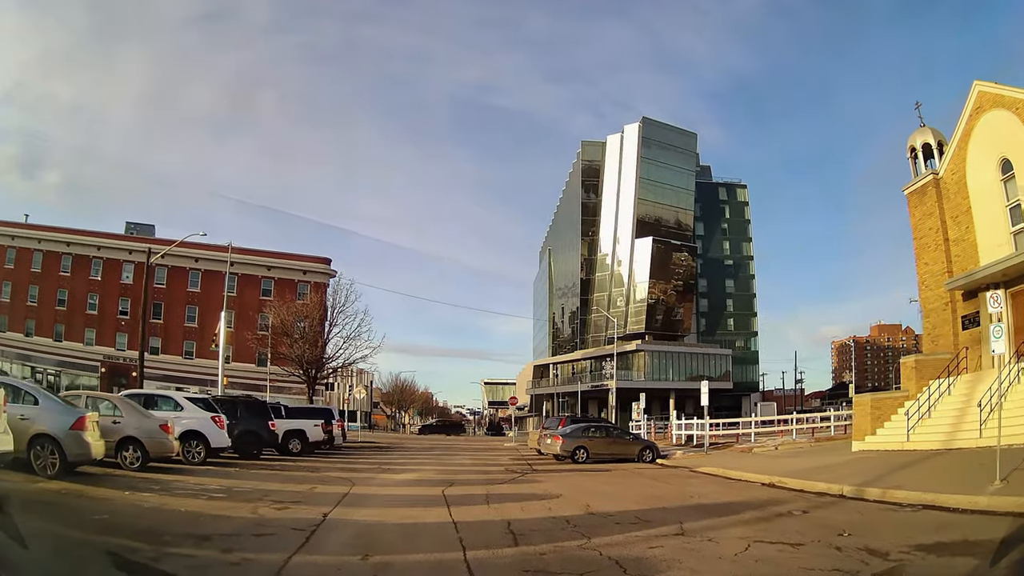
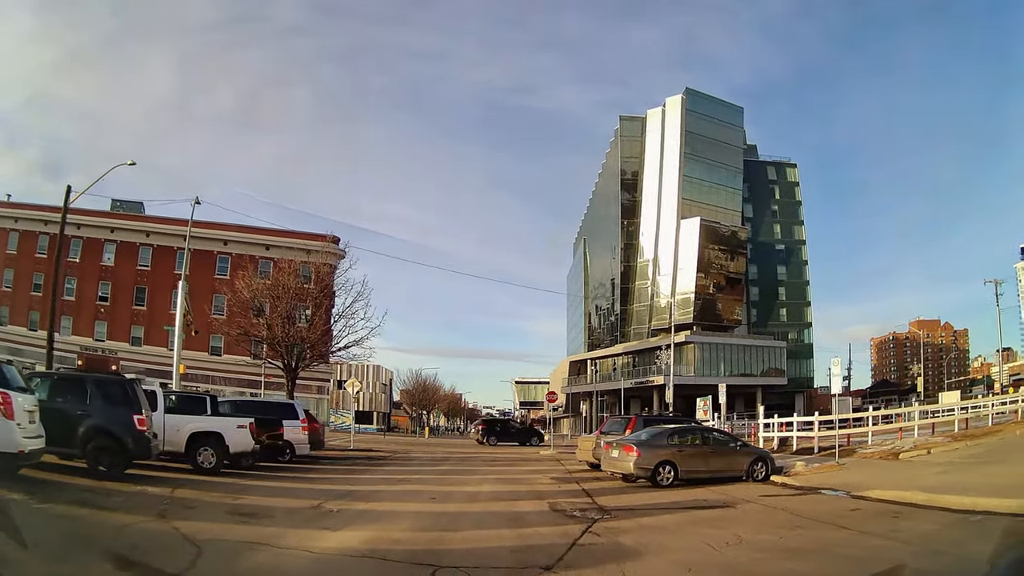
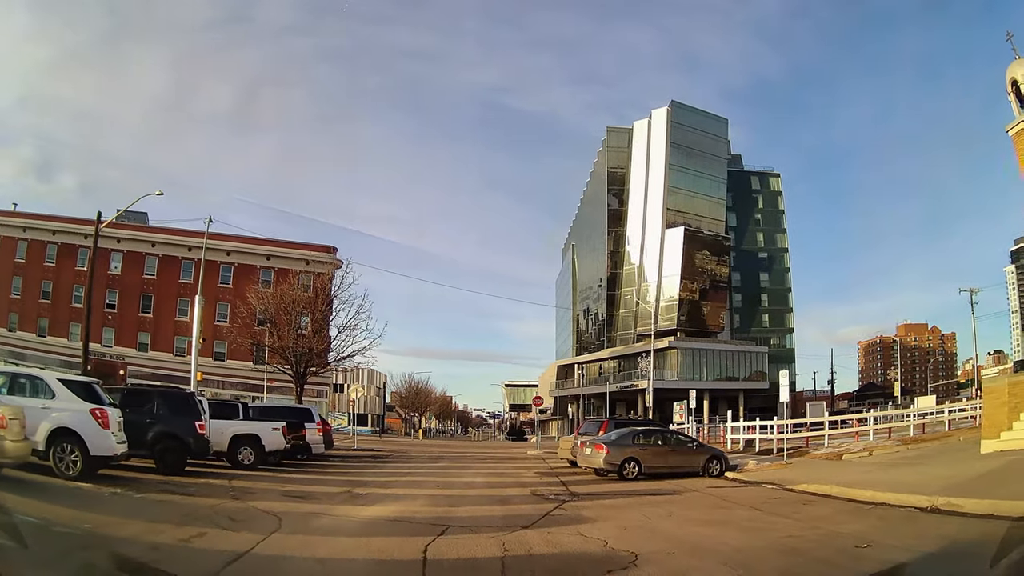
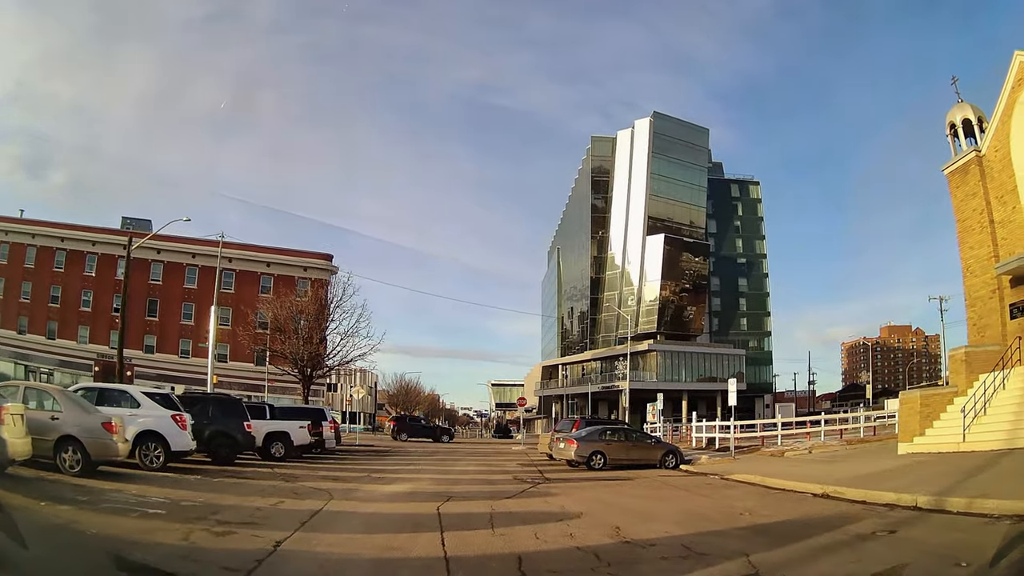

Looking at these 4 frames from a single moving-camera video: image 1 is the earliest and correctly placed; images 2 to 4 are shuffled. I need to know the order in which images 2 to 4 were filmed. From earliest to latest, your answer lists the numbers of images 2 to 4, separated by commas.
4, 3, 2
